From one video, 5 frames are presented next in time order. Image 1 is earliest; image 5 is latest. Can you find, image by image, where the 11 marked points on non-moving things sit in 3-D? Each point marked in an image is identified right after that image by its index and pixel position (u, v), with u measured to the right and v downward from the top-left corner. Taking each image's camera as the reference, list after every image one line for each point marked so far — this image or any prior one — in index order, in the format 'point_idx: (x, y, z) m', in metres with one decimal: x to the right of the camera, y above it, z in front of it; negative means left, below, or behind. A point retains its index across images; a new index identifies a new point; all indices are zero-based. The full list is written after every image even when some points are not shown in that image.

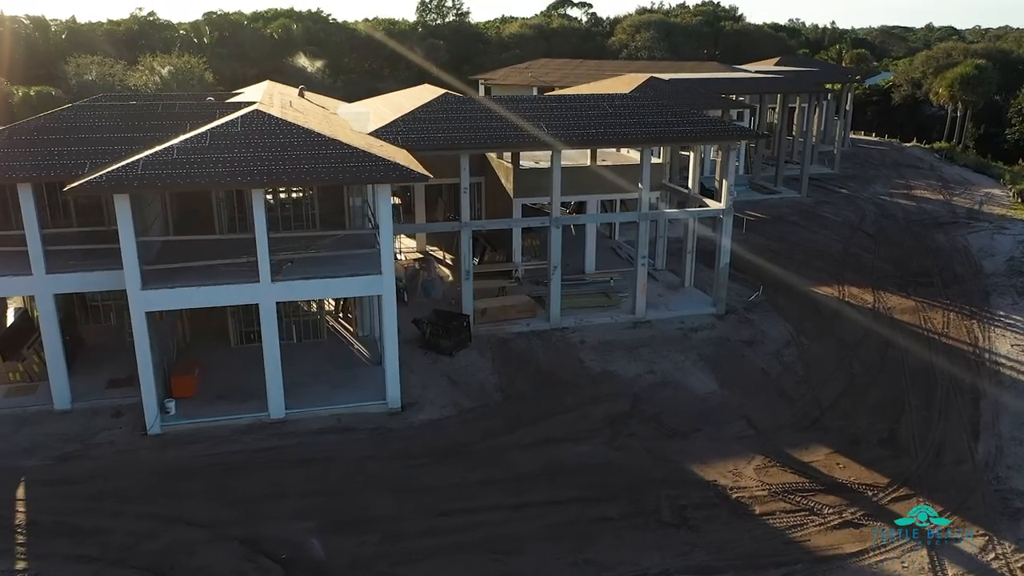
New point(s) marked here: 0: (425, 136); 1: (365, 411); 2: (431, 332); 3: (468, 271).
0: (-2.1, +3.7, +19.0) m
1: (-3.0, -2.5, +16.3) m
2: (-1.9, -1.1, +19.3) m
3: (-1.1, +0.4, +19.9) m
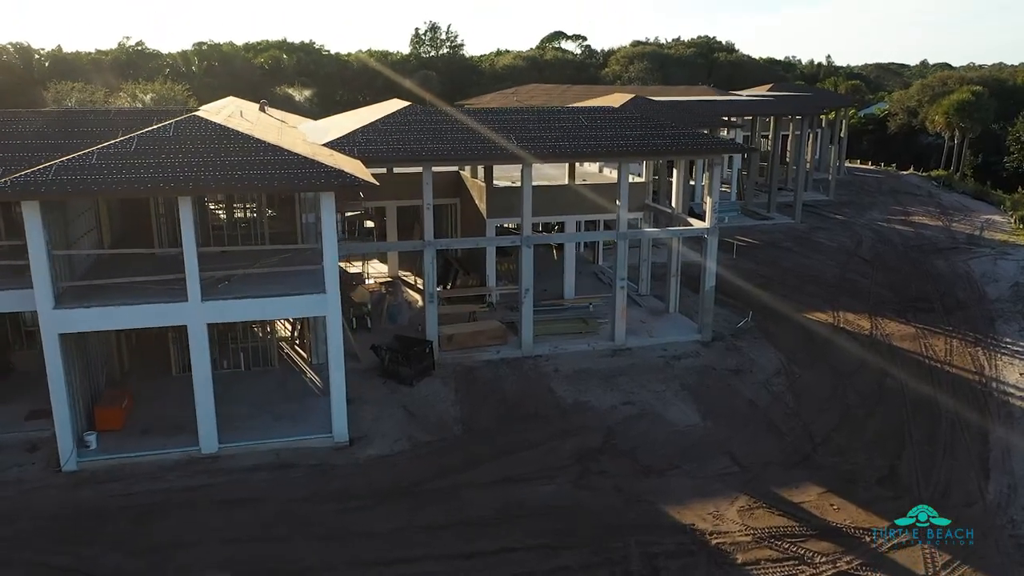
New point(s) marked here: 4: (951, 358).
0: (-2.8, +3.1, +17.7) m
1: (-3.8, -2.9, +14.8) m
2: (-2.7, -1.6, +17.8) m
3: (-1.8, -0.1, +18.5) m
4: (+10.7, -1.7, +19.4) m
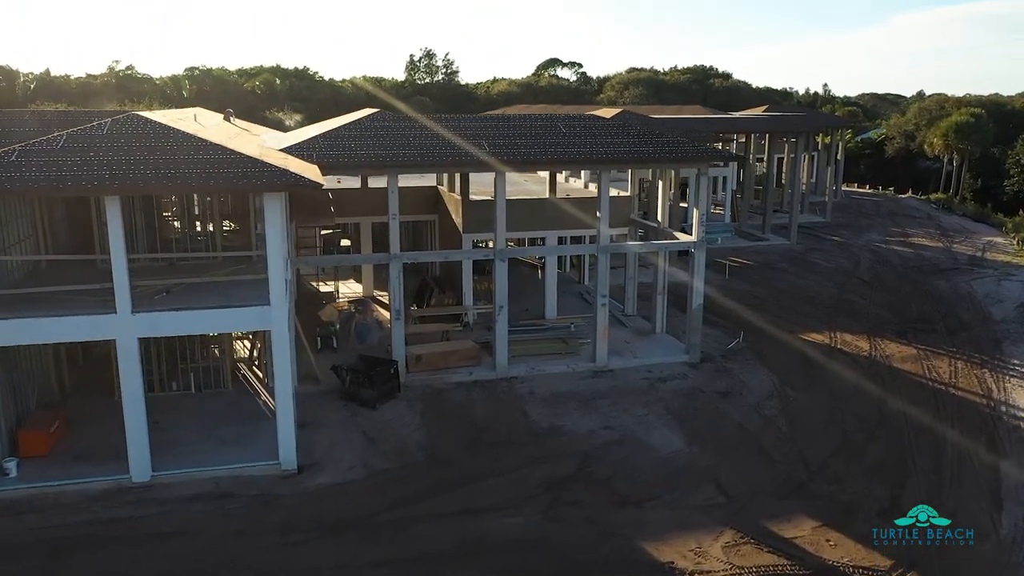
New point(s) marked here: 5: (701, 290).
0: (-3.4, +2.8, +16.6) m
1: (-4.4, -3.1, +13.4) m
2: (-3.3, -1.9, +16.5) m
3: (-2.4, -0.5, +17.2) m
4: (+10.1, -2.1, +18.1) m
5: (+4.5, 0.0, +19.0) m
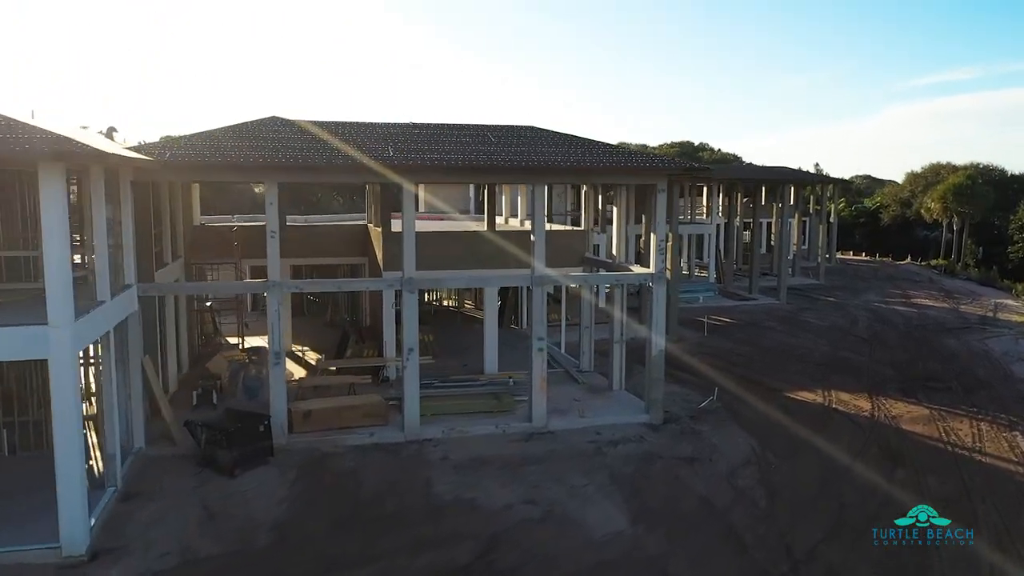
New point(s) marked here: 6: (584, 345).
0: (-5.0, +2.2, +13.5) m
1: (-5.9, -3.3, +9.7) m
2: (-4.8, -2.4, +12.8) m
3: (-4.0, -1.1, +13.8) m
4: (+8.5, -2.9, +14.5) m
5: (+2.9, -0.9, +15.5) m
6: (+1.7, -1.3, +18.7) m
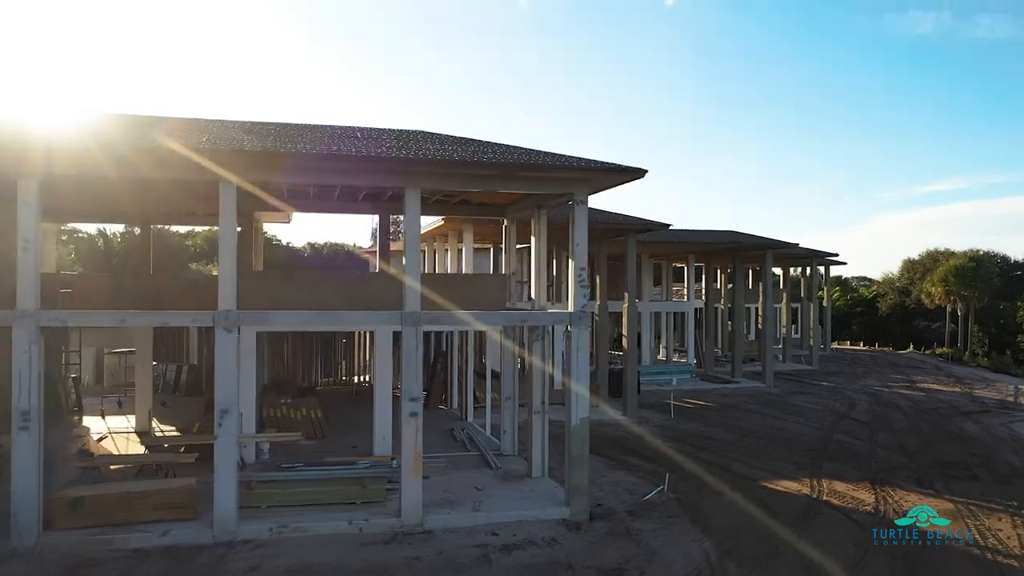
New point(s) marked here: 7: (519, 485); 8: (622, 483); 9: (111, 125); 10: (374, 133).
0: (-6.8, +1.9, +9.9) m
1: (-7.8, -3.1, +5.4) m
2: (-6.7, -2.7, +8.6) m
3: (-5.8, -1.5, +9.7) m
4: (+6.6, -3.4, +10.2) m
5: (+1.1, -1.5, +11.5) m
6: (-0.2, -2.4, +14.5) m
7: (+0.1, -3.1, +12.8) m
8: (+1.9, -3.3, +13.5) m
9: (-5.8, +2.4, +11.8) m
10: (-2.0, +2.4, +13.2) m
